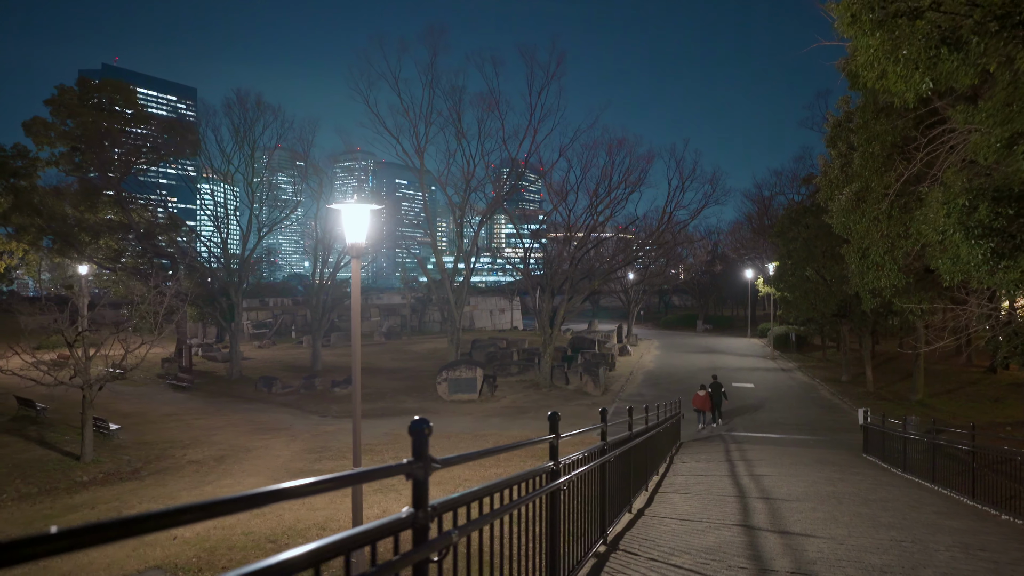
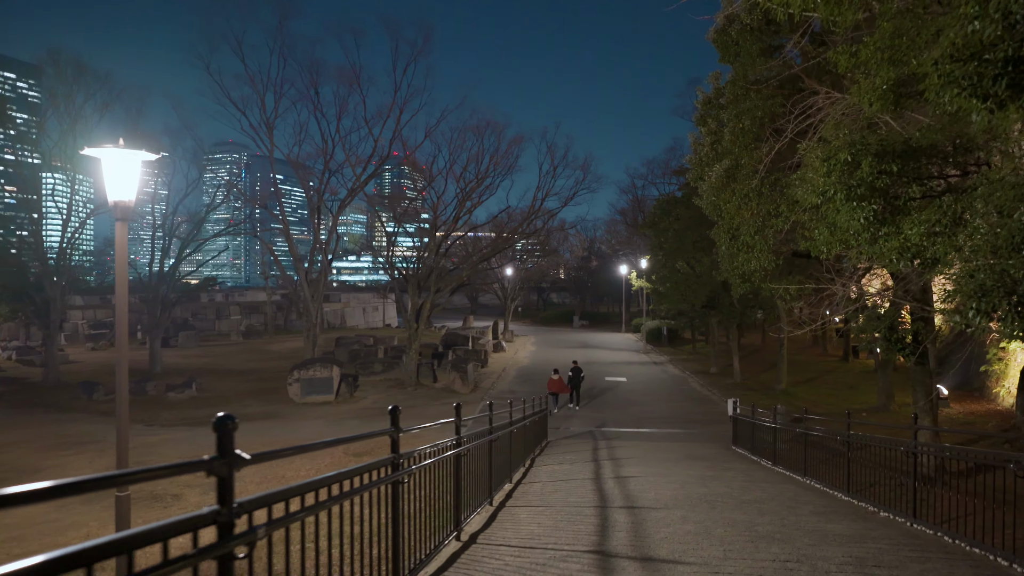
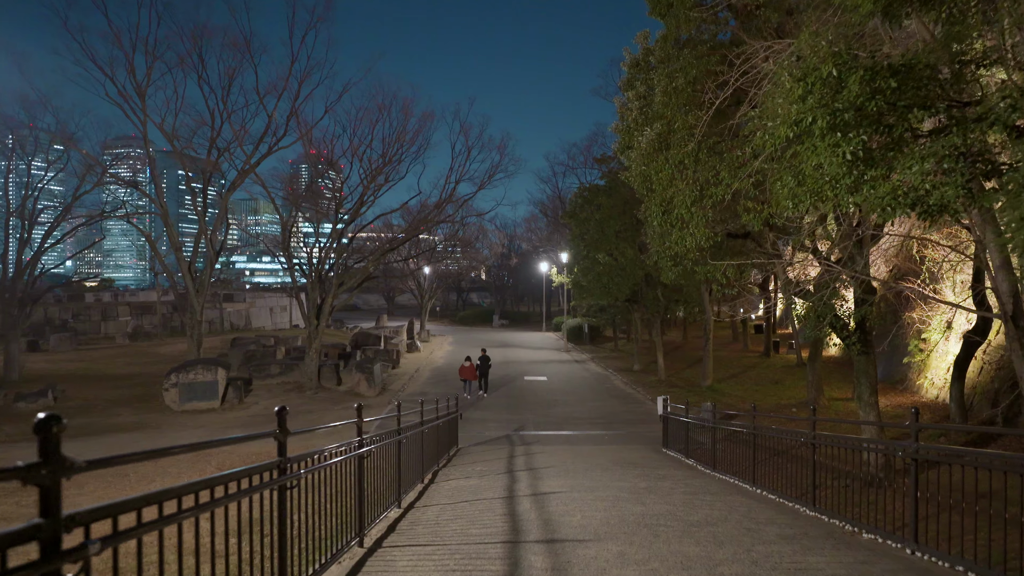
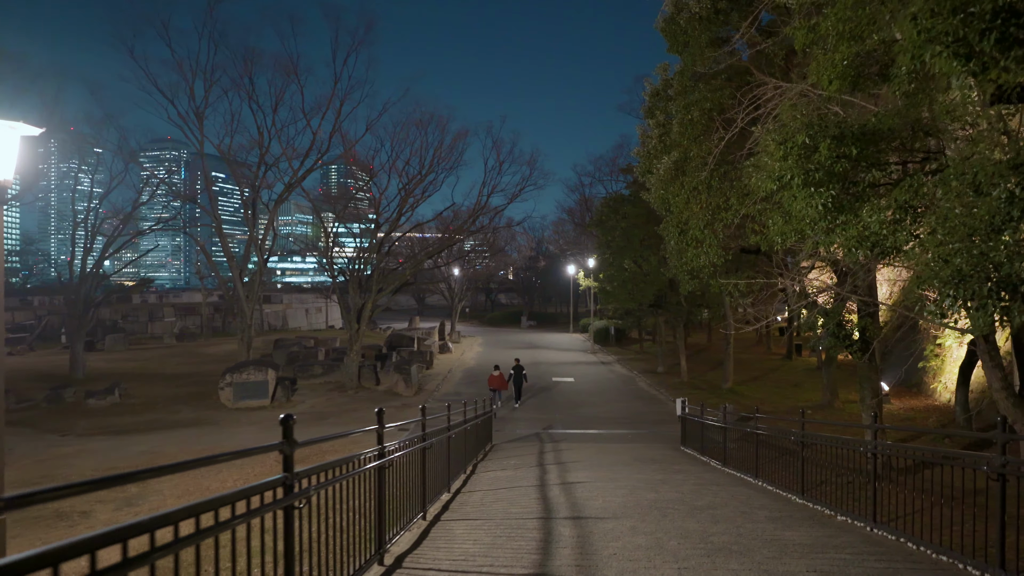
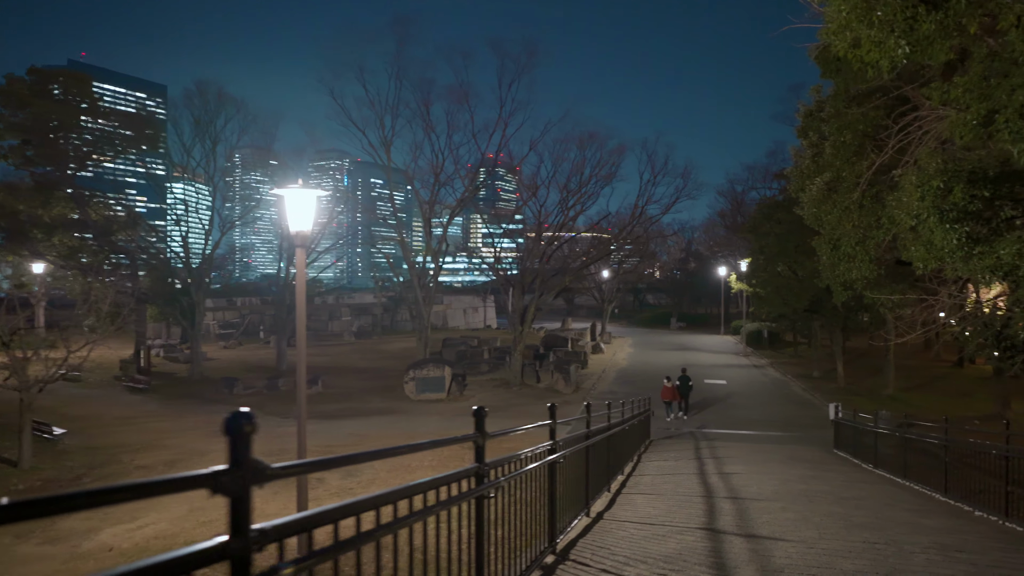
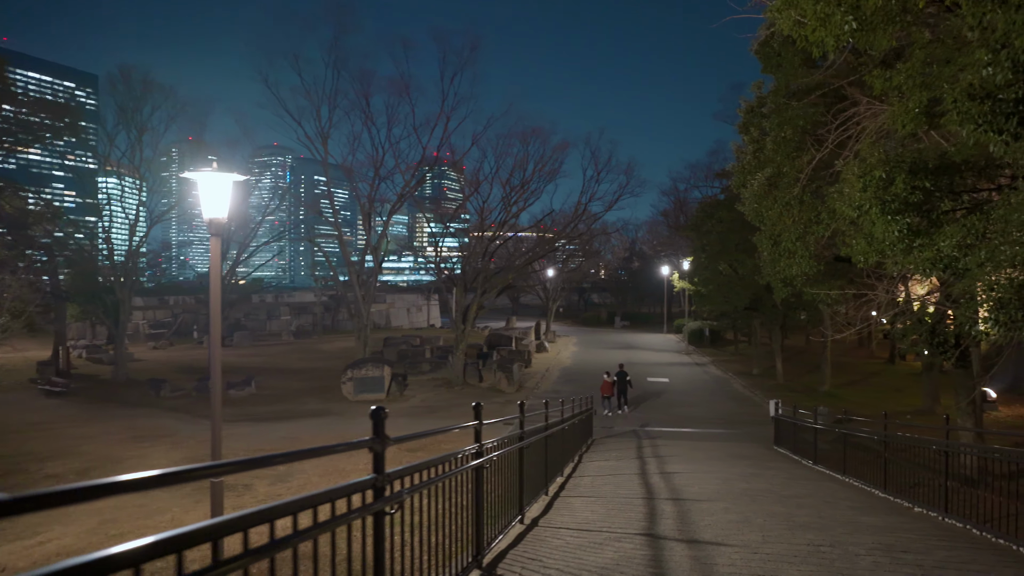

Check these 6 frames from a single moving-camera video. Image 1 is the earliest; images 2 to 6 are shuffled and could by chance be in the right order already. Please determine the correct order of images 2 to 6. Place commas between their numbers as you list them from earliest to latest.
5, 6, 2, 4, 3
